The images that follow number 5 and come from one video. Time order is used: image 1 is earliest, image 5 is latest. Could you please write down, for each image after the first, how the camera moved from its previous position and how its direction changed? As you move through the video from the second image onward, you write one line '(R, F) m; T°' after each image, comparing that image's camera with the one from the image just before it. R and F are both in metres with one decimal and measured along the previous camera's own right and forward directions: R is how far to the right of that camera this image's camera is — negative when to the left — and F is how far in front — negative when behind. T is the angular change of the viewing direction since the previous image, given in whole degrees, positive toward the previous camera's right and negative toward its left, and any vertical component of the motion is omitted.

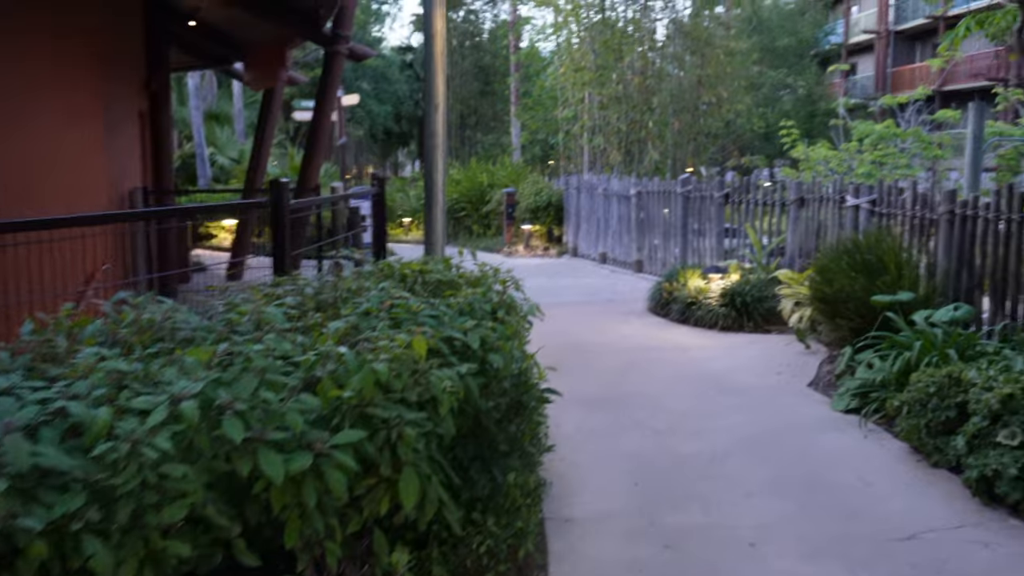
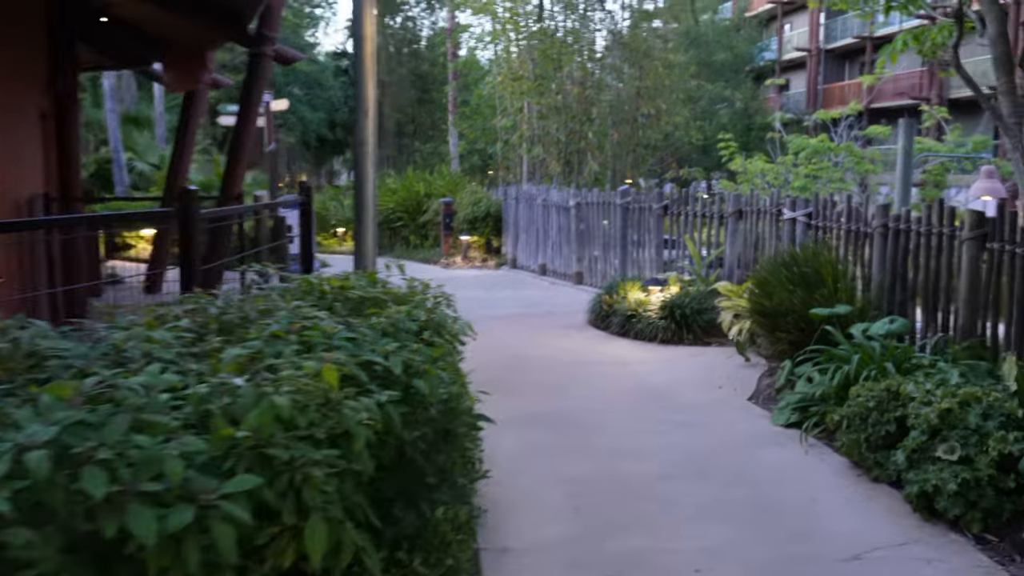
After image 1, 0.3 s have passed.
(0.0, +0.2) m; +4°
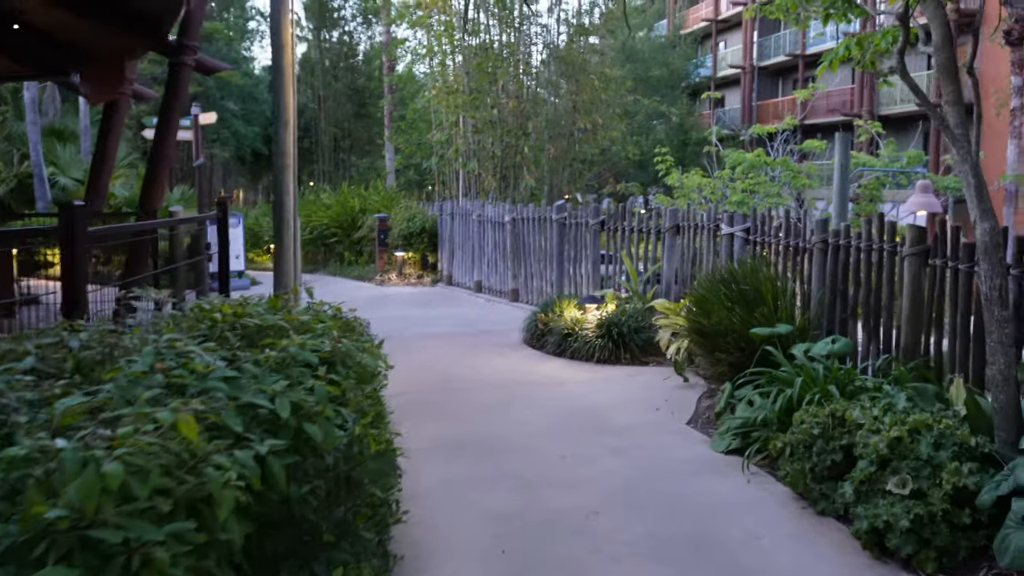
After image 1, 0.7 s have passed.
(+0.1, +0.3) m; +4°
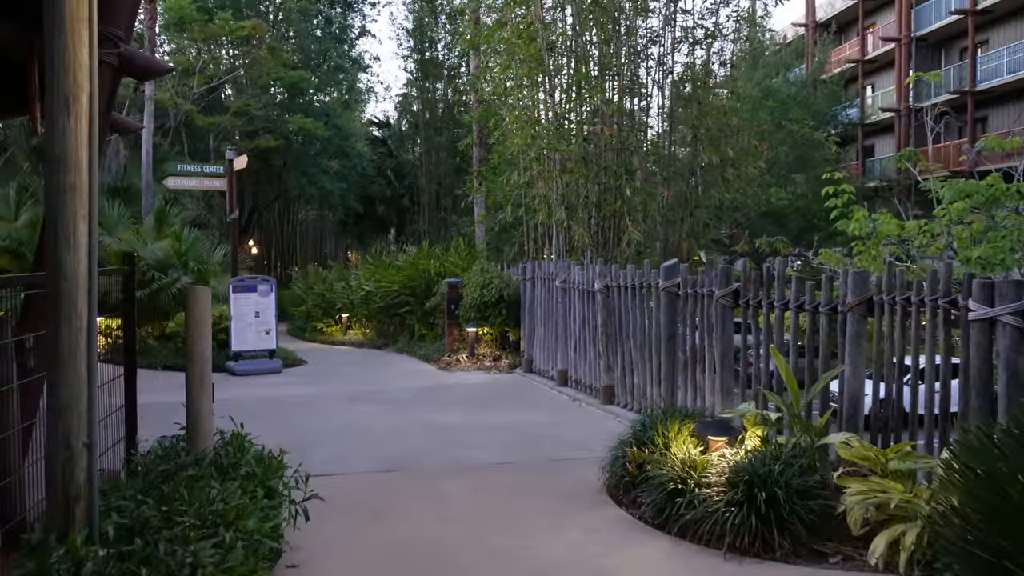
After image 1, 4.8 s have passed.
(+0.3, +3.7) m; -8°
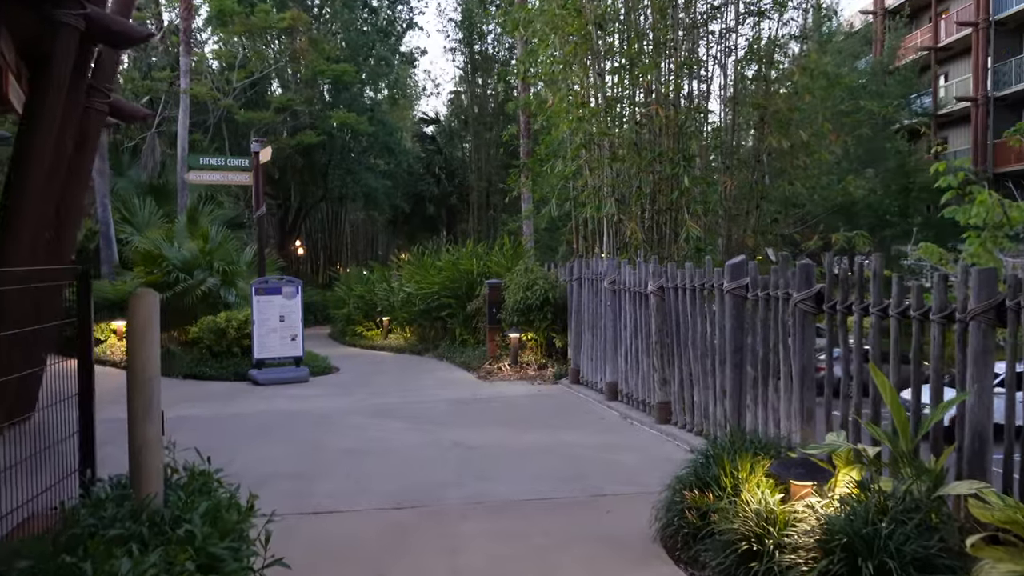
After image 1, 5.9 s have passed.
(+0.1, +1.1) m; -4°
